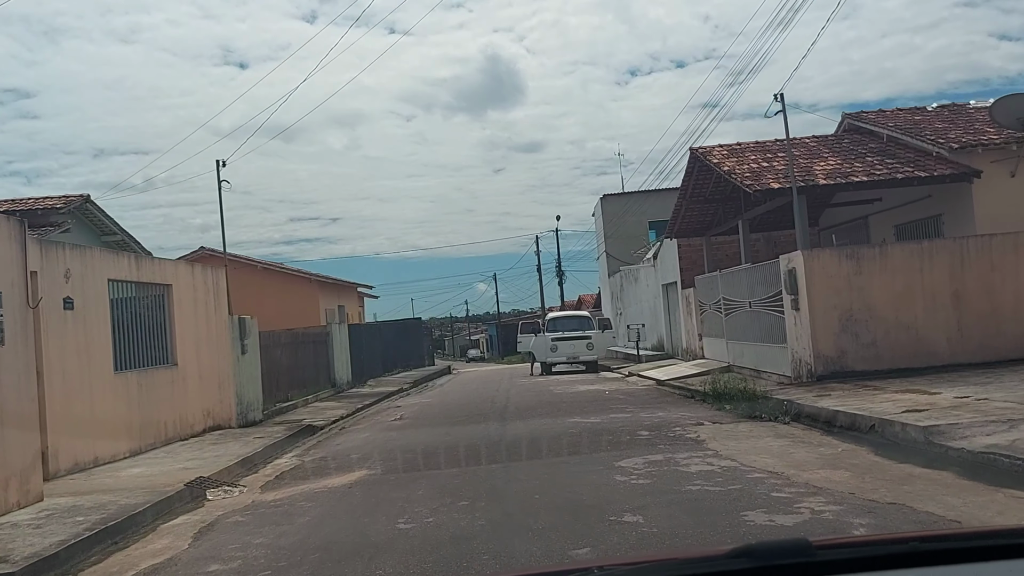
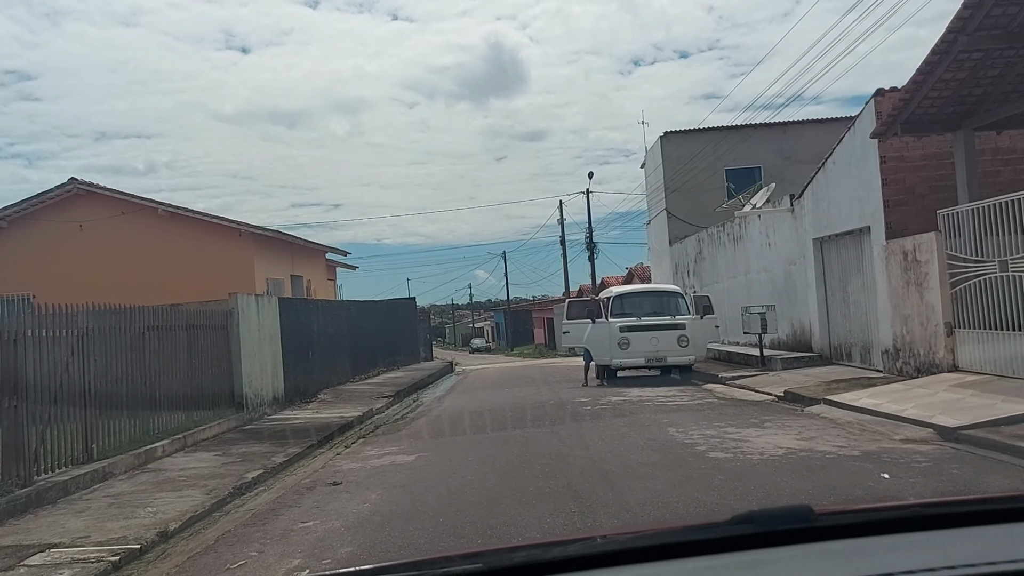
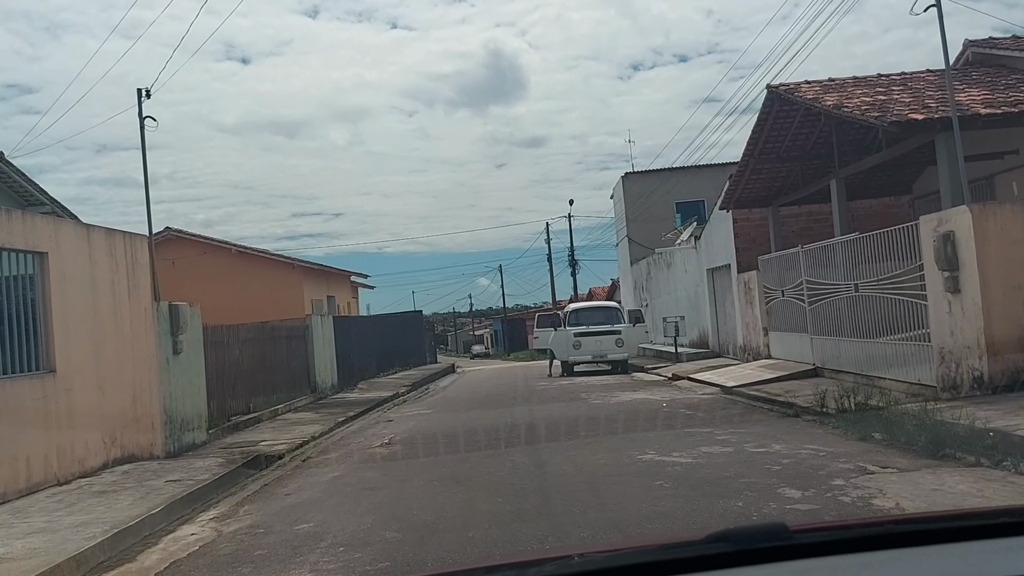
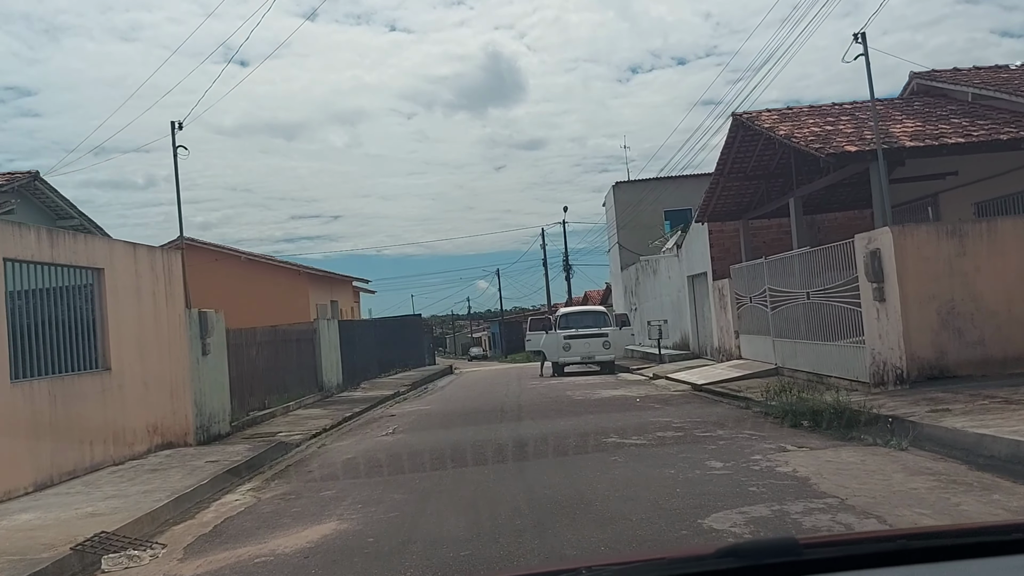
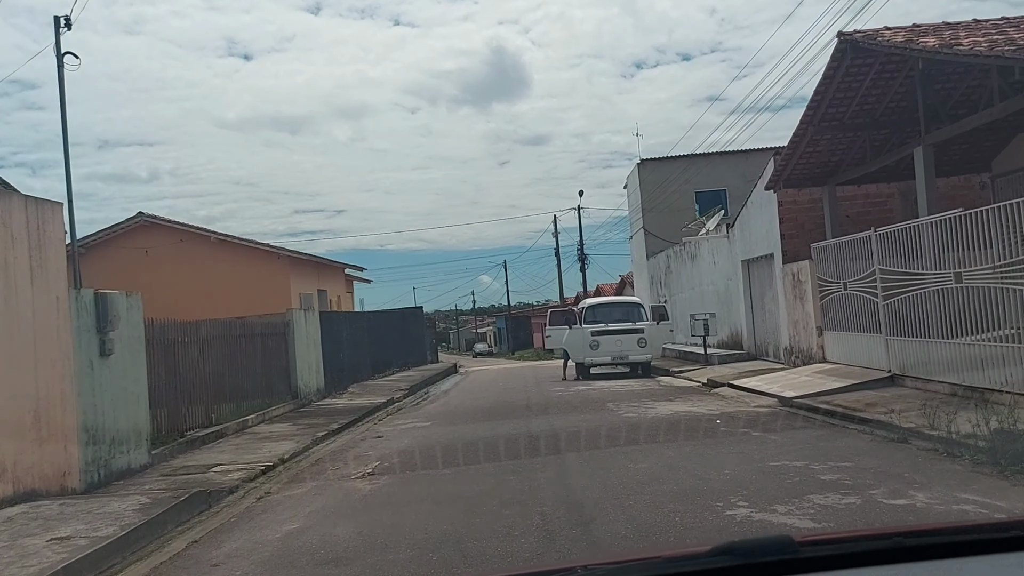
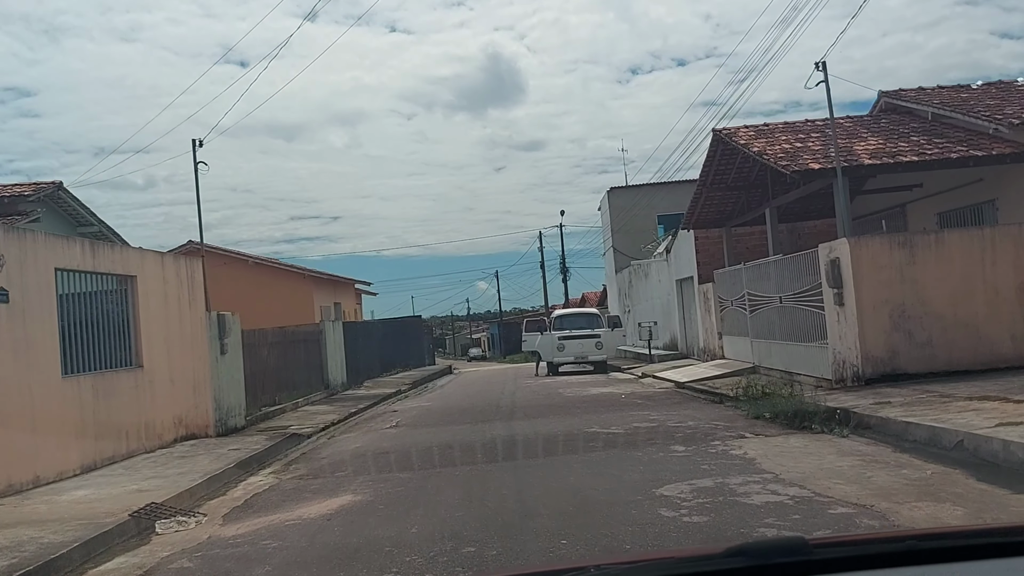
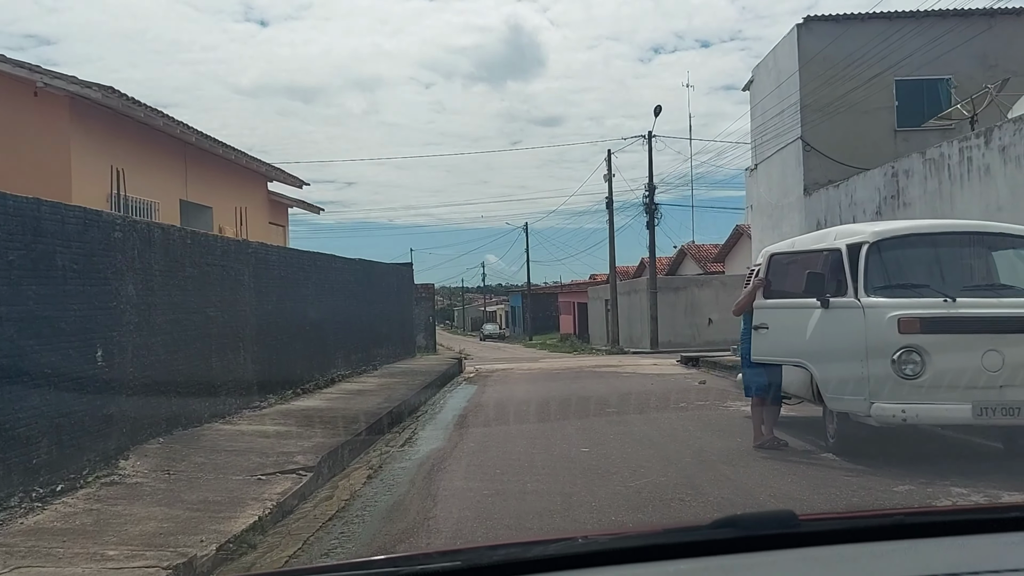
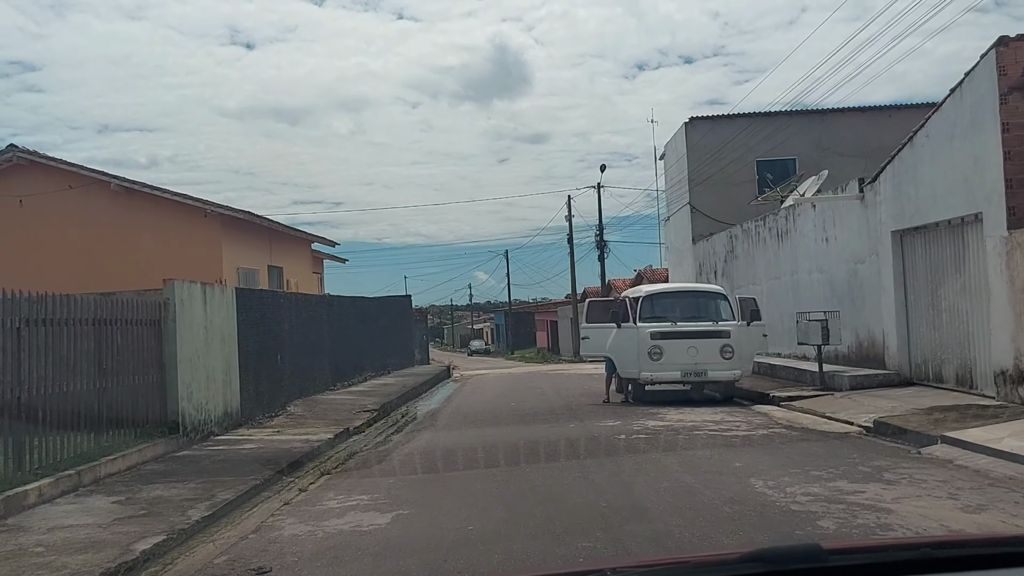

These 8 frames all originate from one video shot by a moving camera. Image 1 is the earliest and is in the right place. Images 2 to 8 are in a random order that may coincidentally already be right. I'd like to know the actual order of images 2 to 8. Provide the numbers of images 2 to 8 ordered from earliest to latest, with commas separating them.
6, 4, 3, 5, 2, 8, 7
